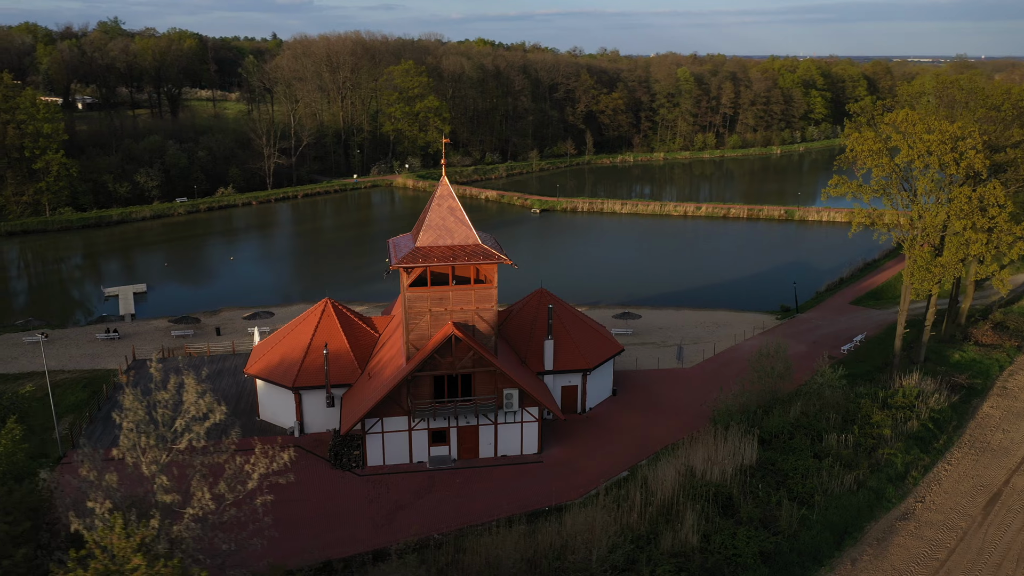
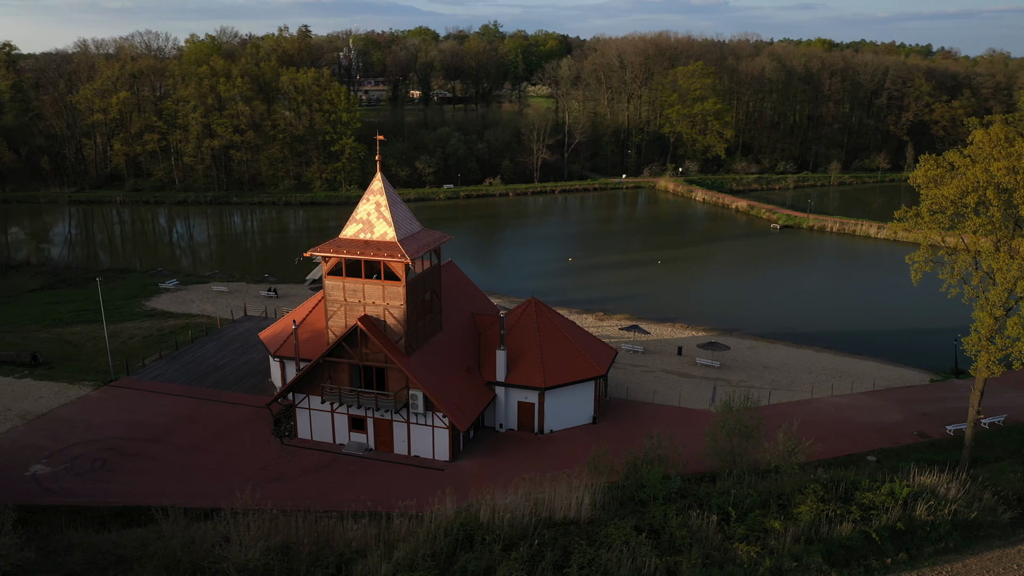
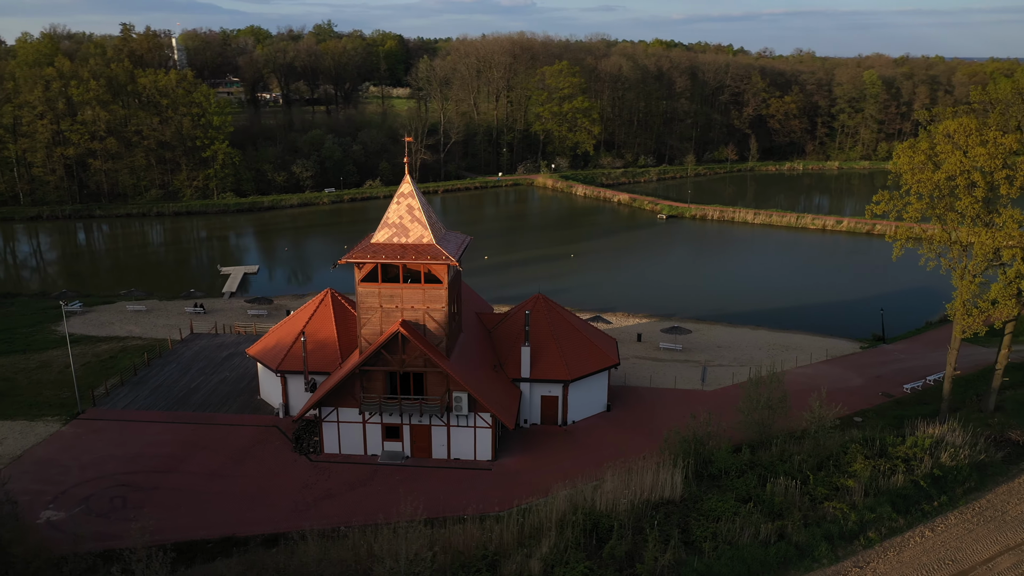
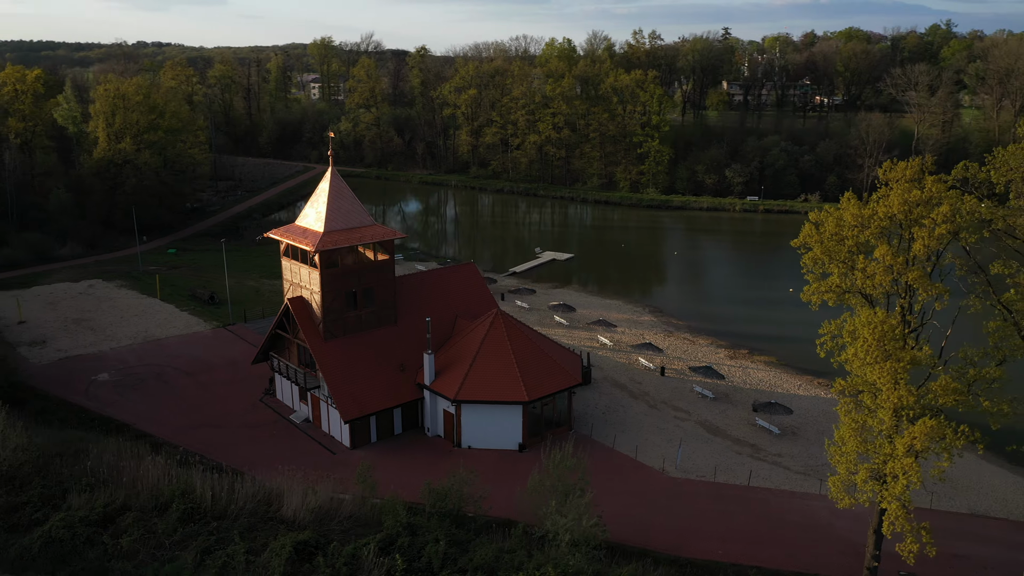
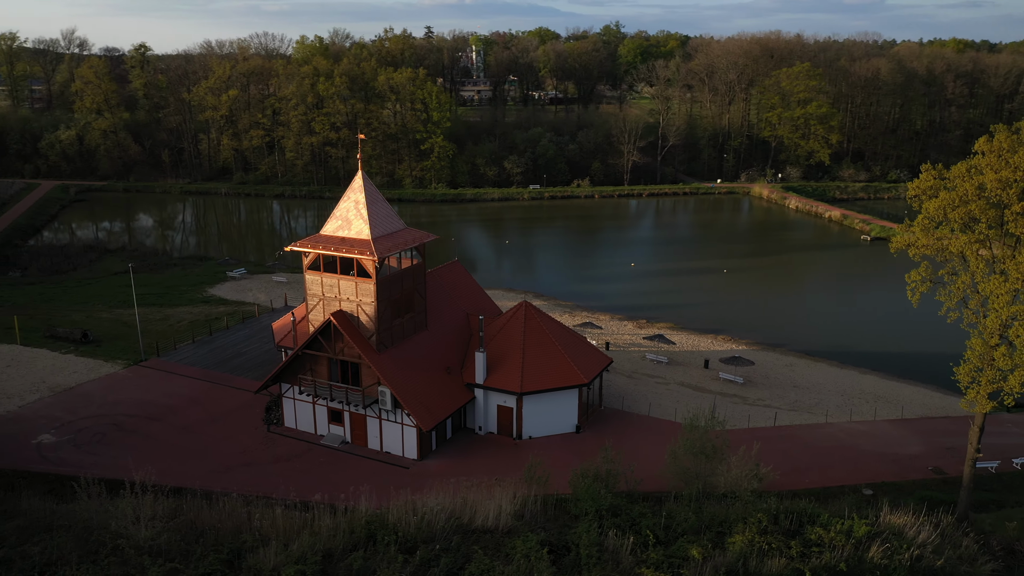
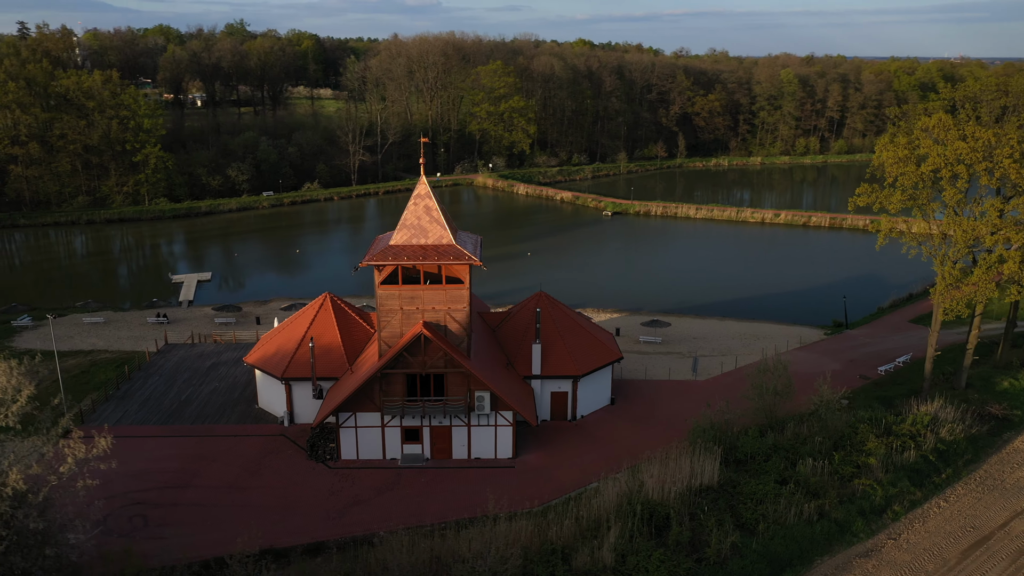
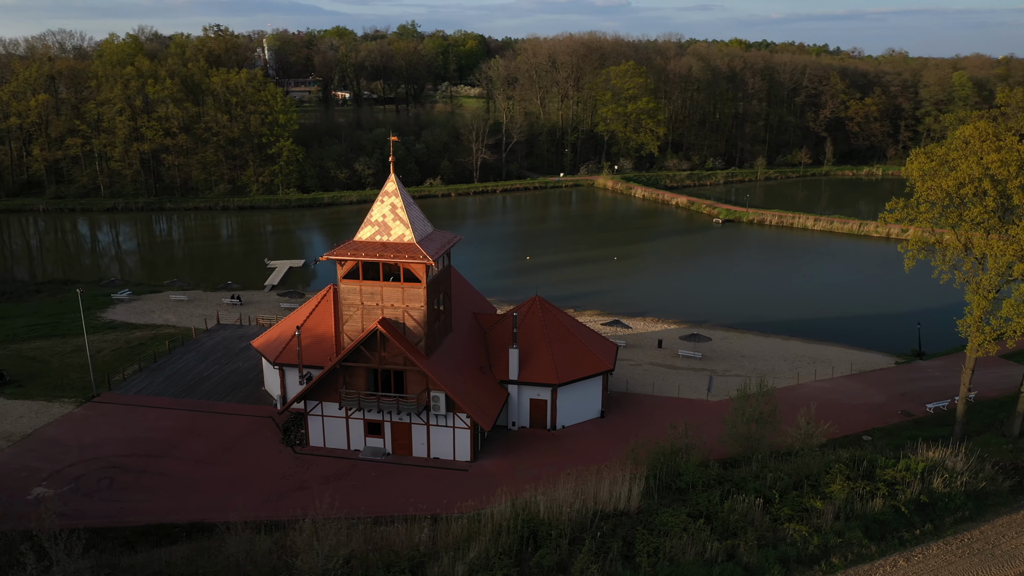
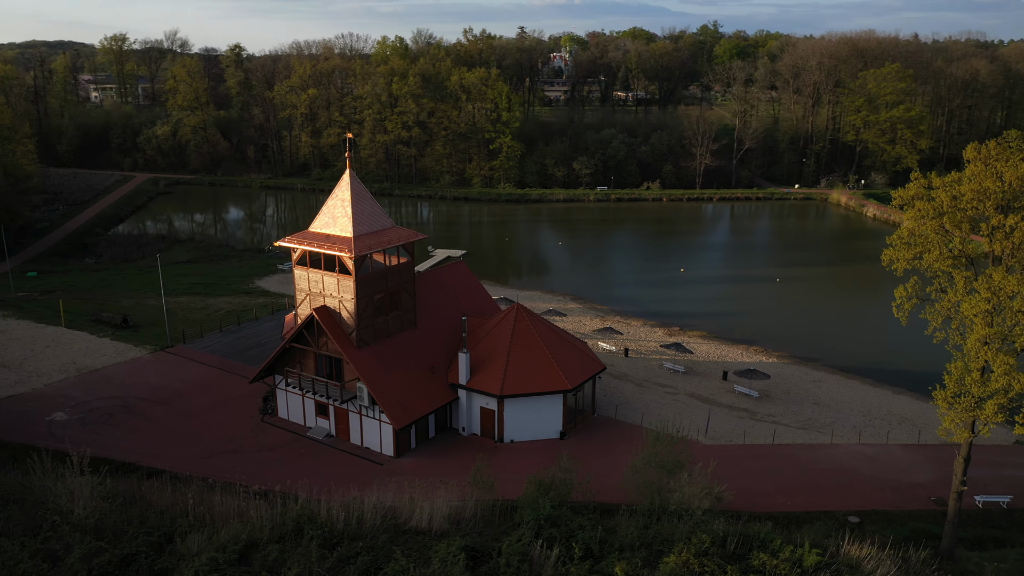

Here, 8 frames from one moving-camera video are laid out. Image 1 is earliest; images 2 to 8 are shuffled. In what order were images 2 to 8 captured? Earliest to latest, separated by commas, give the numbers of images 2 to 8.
6, 3, 7, 2, 5, 8, 4
